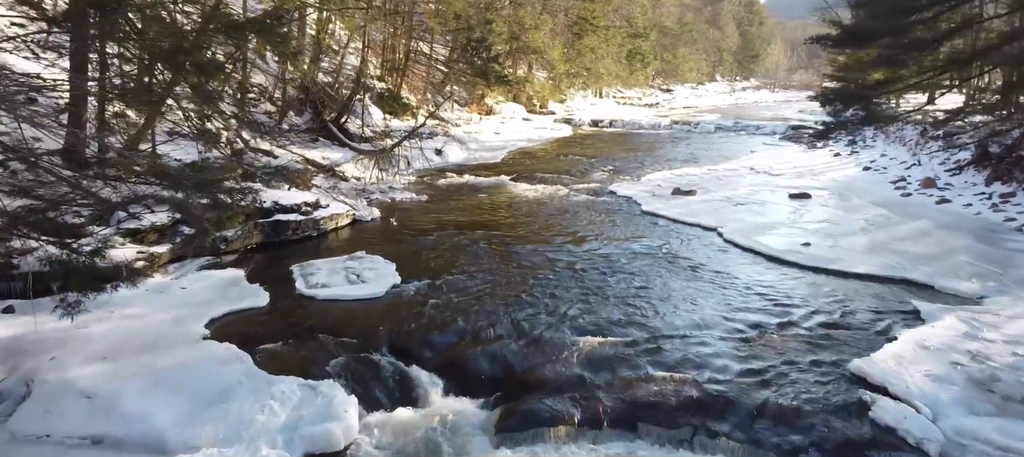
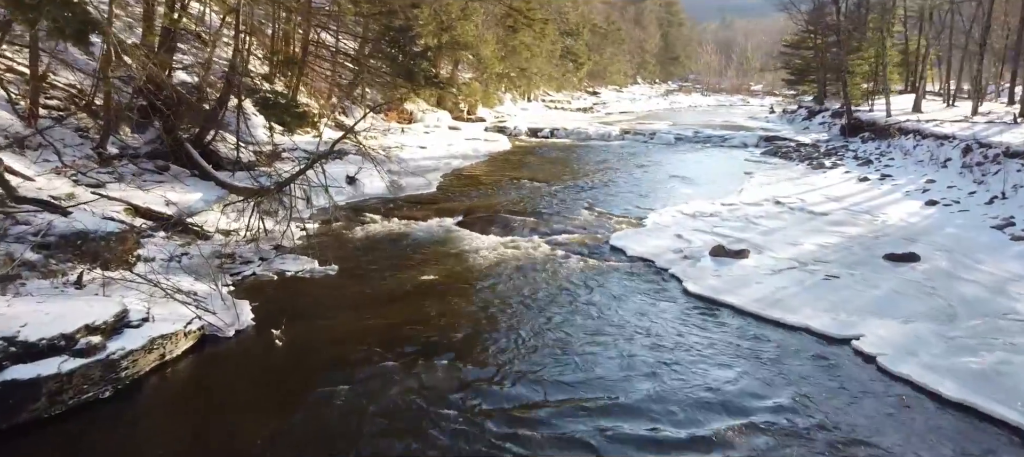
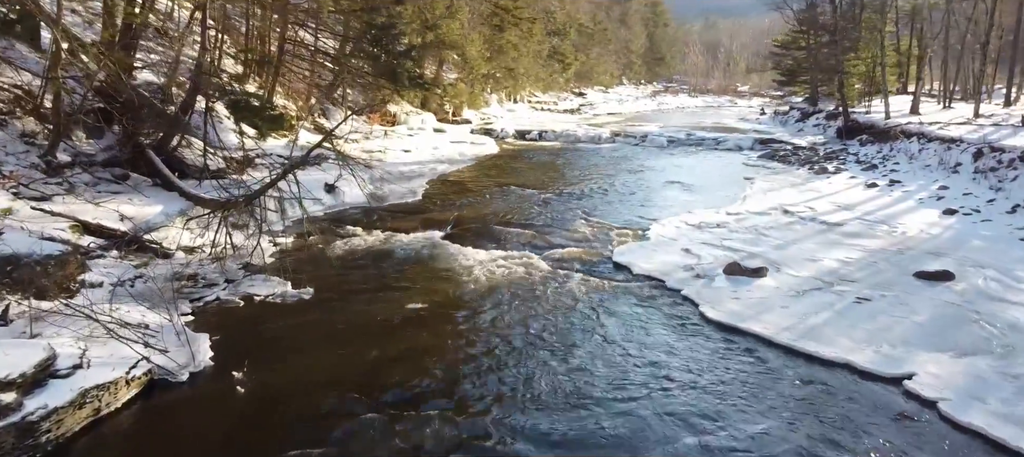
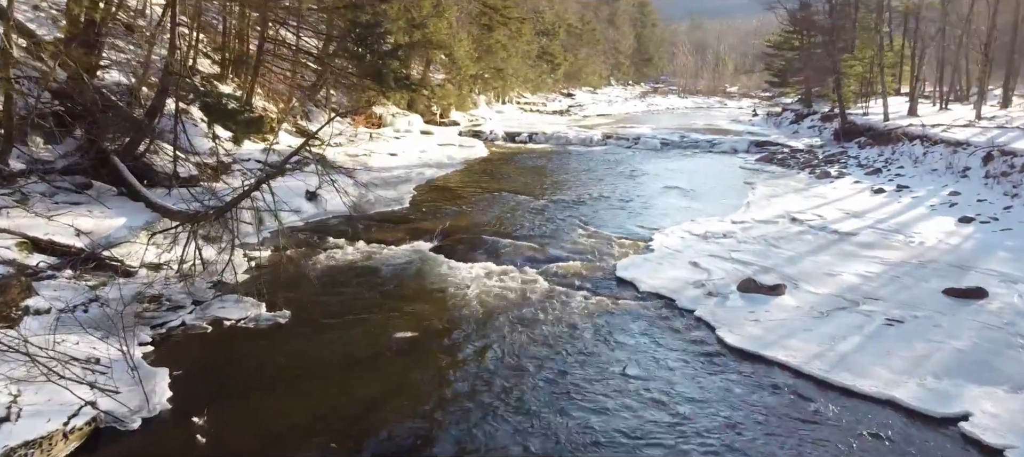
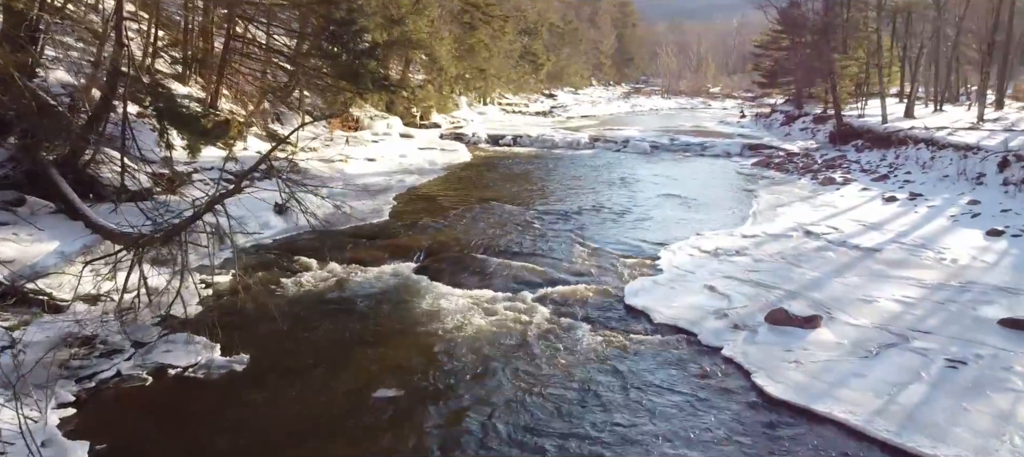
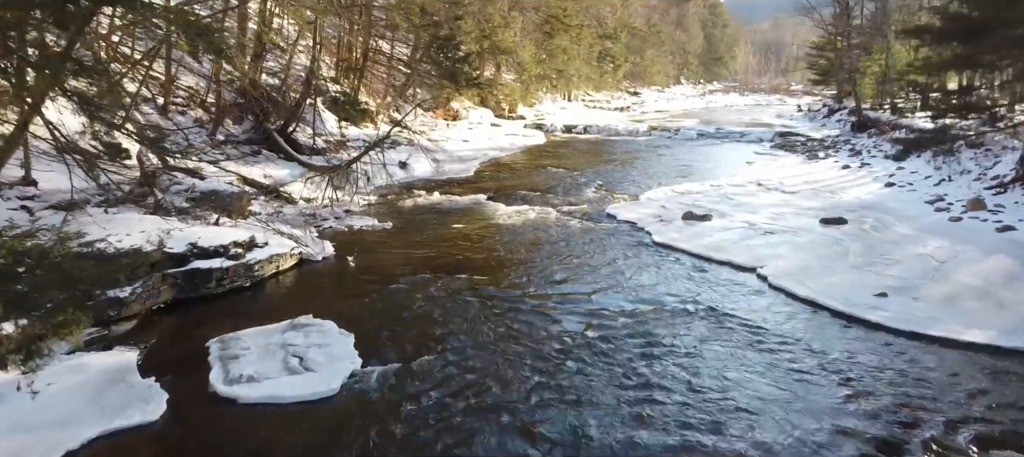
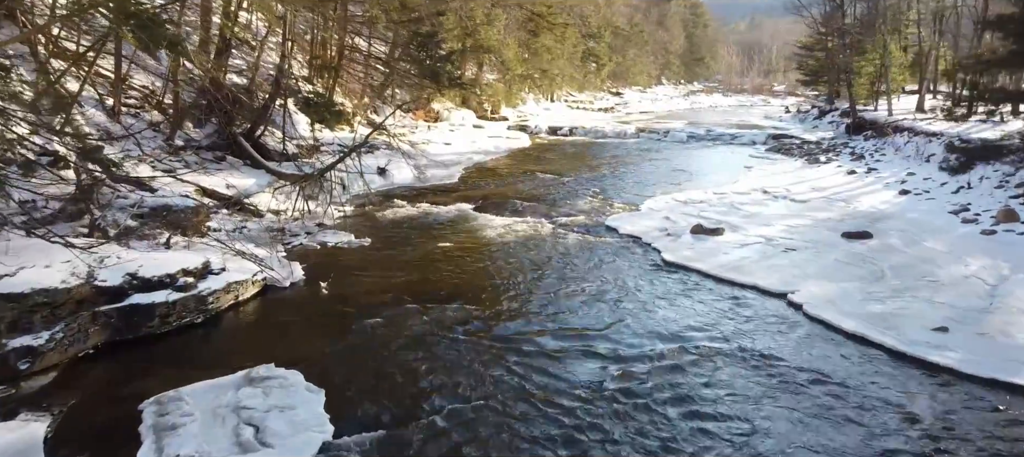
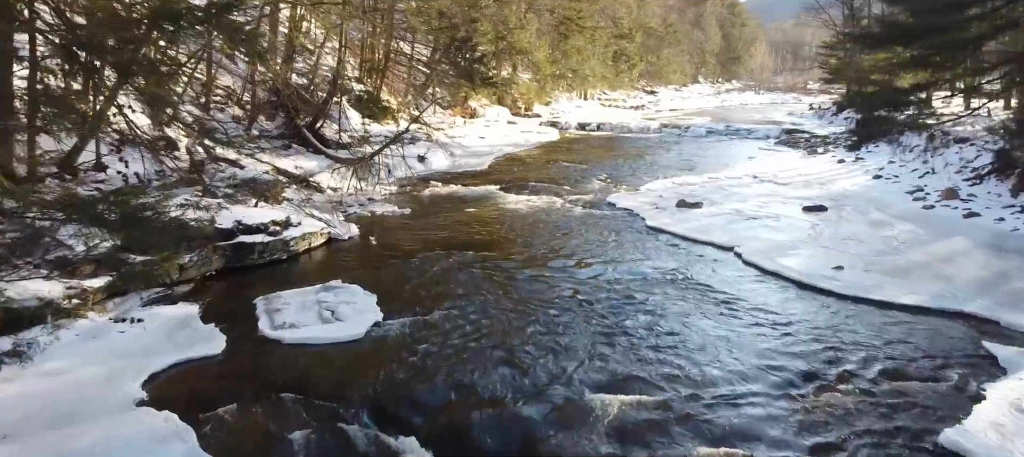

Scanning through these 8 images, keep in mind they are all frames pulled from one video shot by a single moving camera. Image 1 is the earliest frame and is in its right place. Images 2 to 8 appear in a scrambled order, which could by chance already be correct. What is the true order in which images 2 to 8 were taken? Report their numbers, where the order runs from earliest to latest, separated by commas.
8, 6, 7, 2, 3, 4, 5
